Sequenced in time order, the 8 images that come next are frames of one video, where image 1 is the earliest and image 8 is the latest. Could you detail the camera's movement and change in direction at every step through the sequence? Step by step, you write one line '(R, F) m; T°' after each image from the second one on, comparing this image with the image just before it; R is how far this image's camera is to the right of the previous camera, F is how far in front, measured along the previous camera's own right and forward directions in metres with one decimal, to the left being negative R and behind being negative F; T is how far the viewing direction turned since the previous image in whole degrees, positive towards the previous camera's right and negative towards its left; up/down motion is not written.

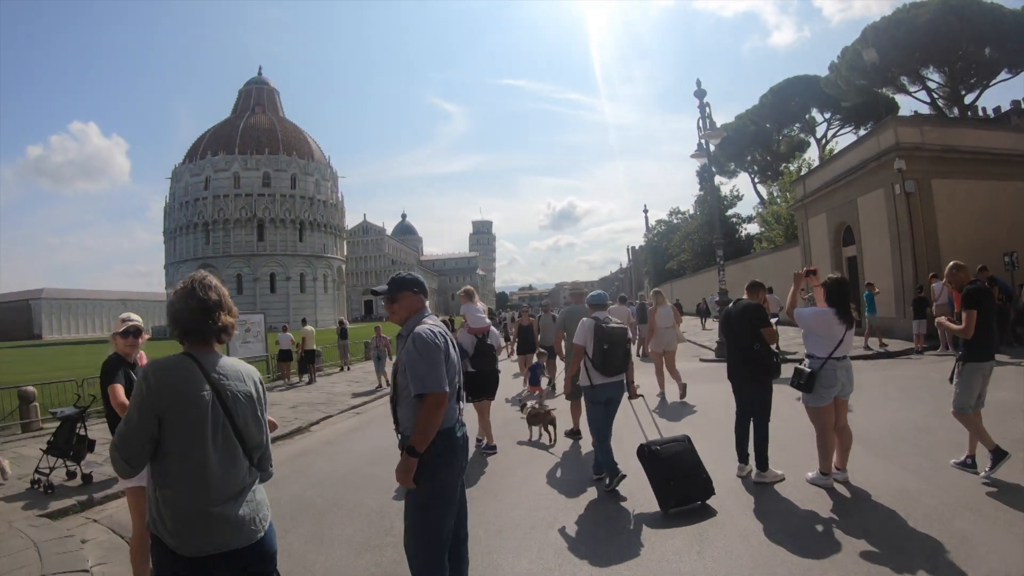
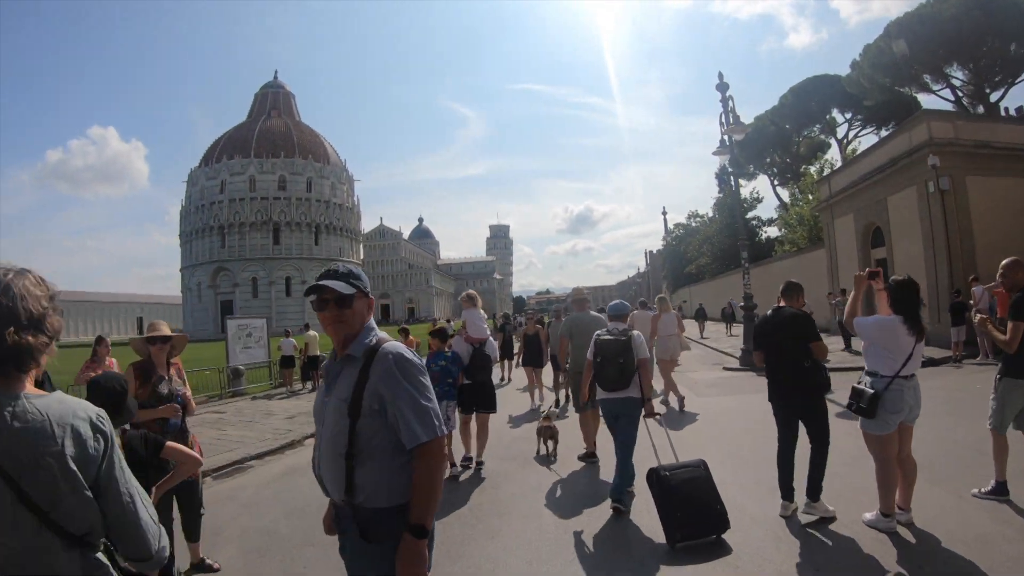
(+0.1, +0.9) m; -2°
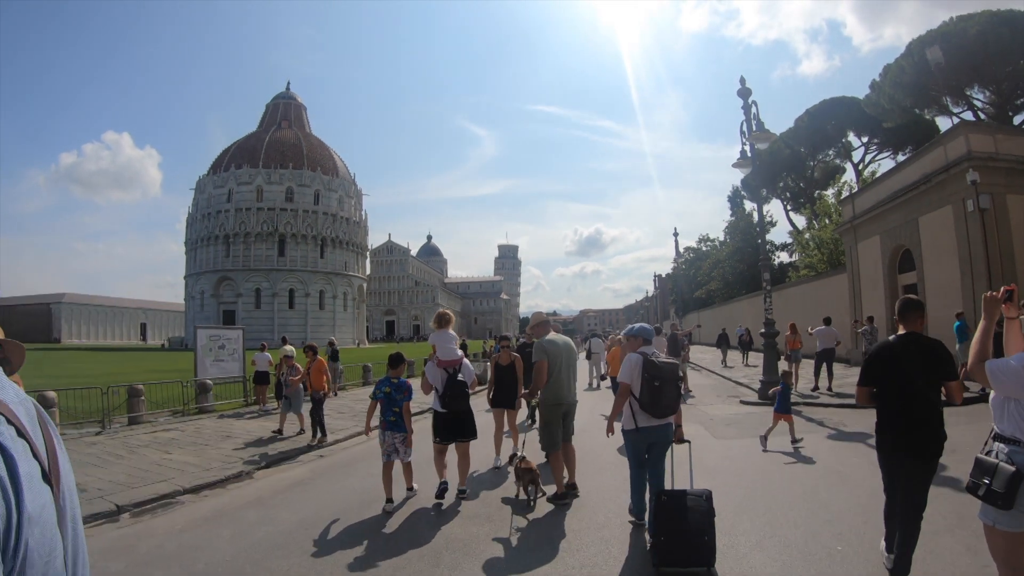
(+0.3, +1.5) m; -1°
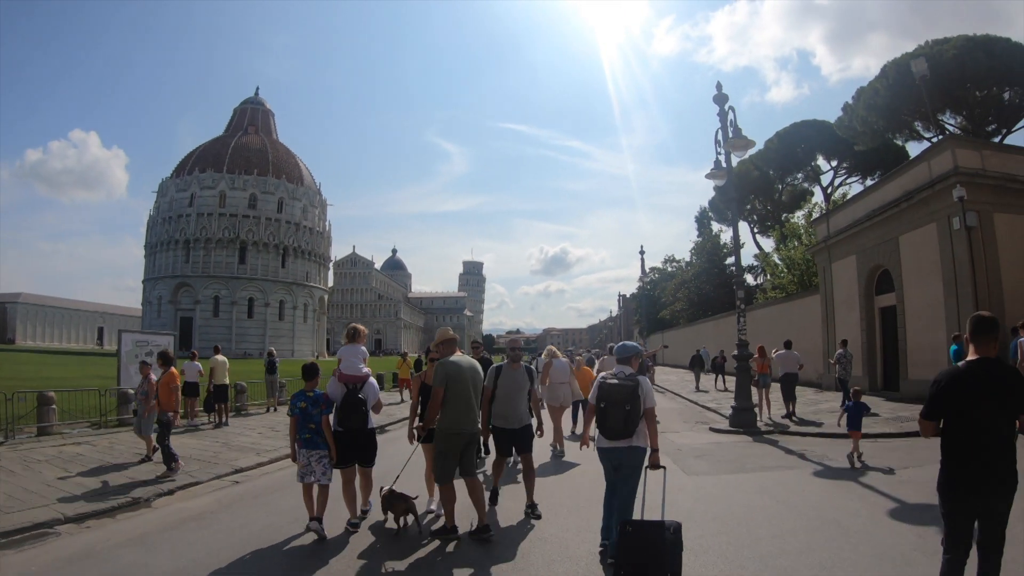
(0.0, +1.2) m; +3°
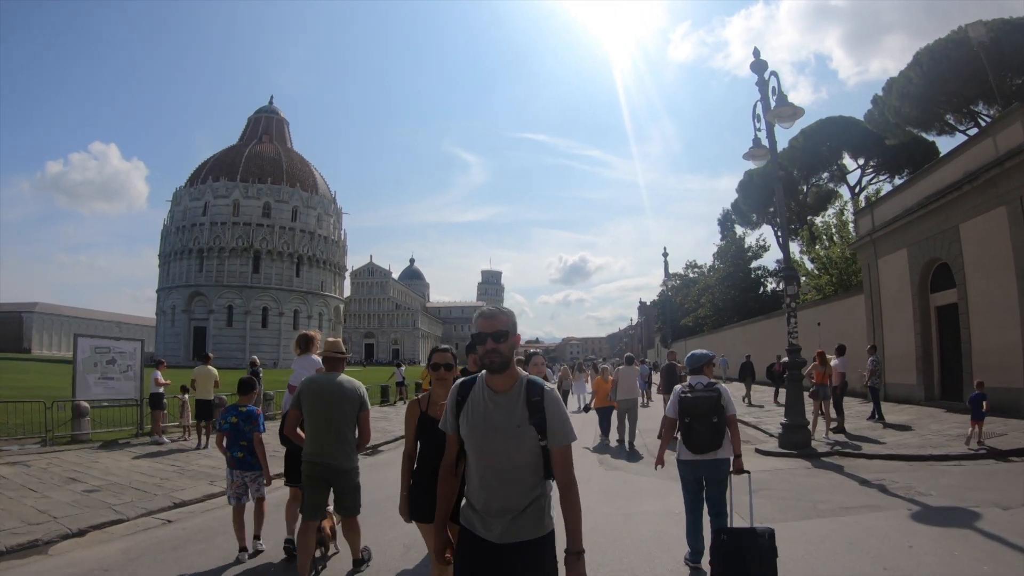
(+0.3, +1.8) m; -2°
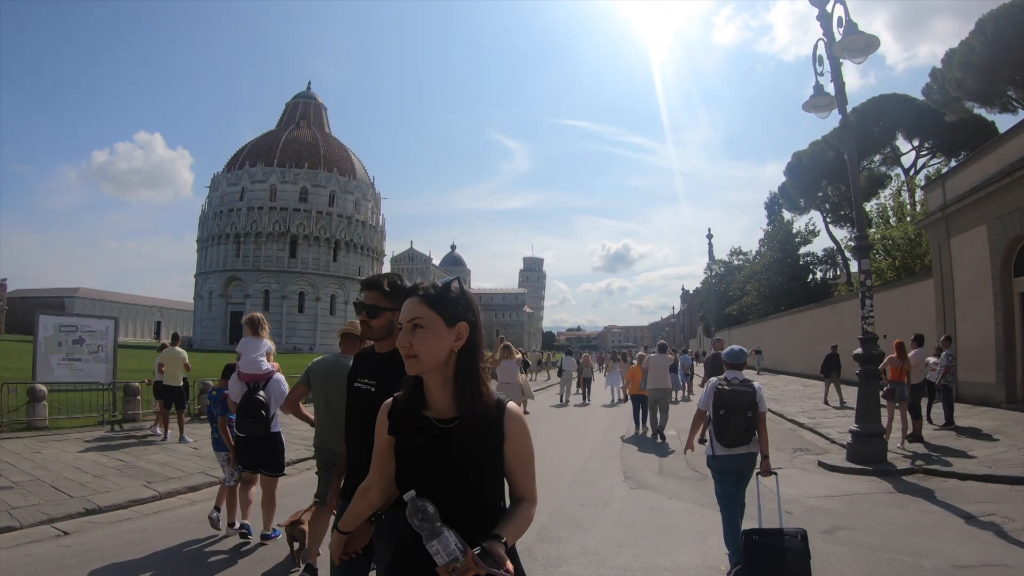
(+0.6, +1.7) m; -4°
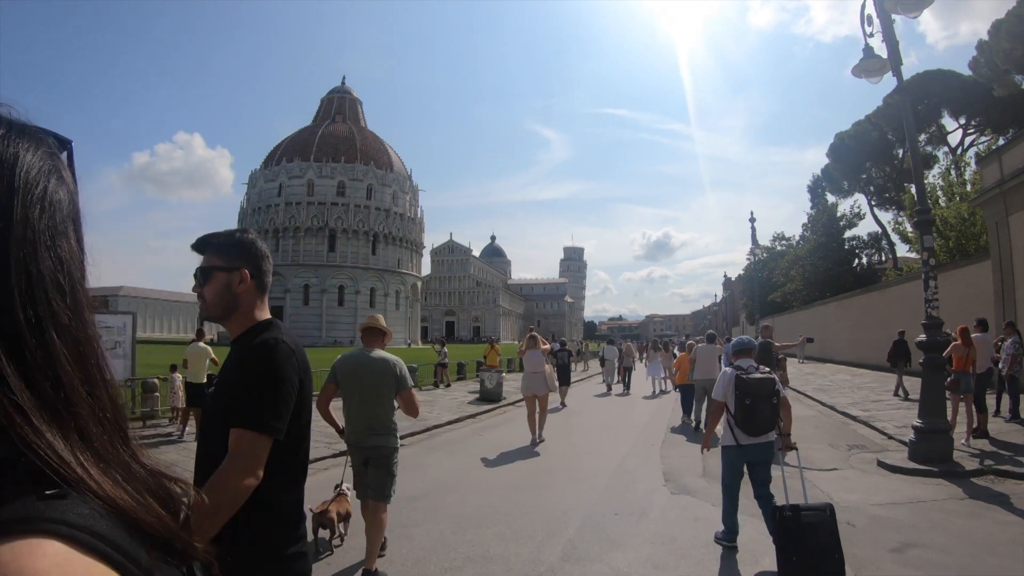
(+0.3, +0.7) m; -4°
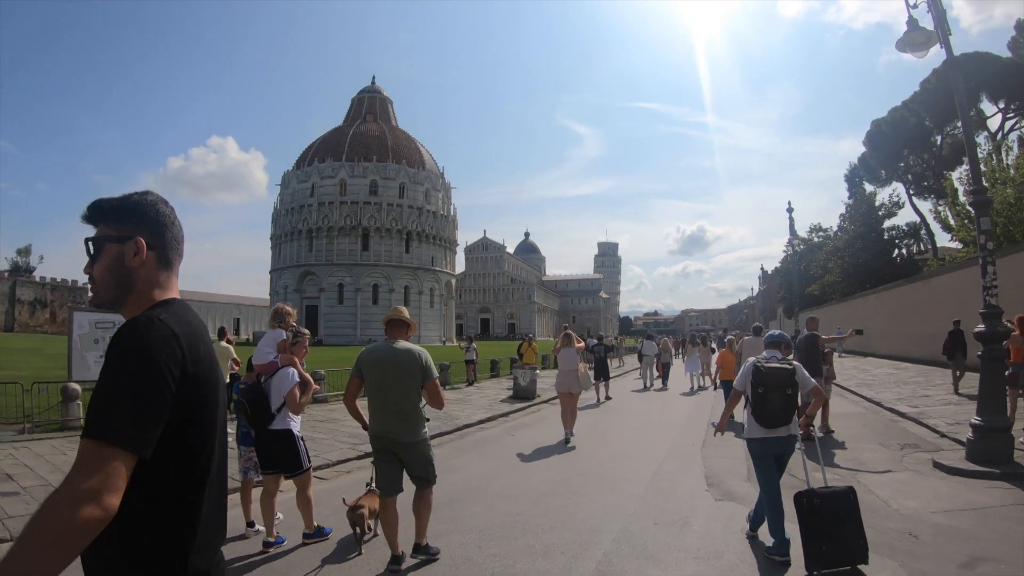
(+0.2, +0.5) m; -3°
